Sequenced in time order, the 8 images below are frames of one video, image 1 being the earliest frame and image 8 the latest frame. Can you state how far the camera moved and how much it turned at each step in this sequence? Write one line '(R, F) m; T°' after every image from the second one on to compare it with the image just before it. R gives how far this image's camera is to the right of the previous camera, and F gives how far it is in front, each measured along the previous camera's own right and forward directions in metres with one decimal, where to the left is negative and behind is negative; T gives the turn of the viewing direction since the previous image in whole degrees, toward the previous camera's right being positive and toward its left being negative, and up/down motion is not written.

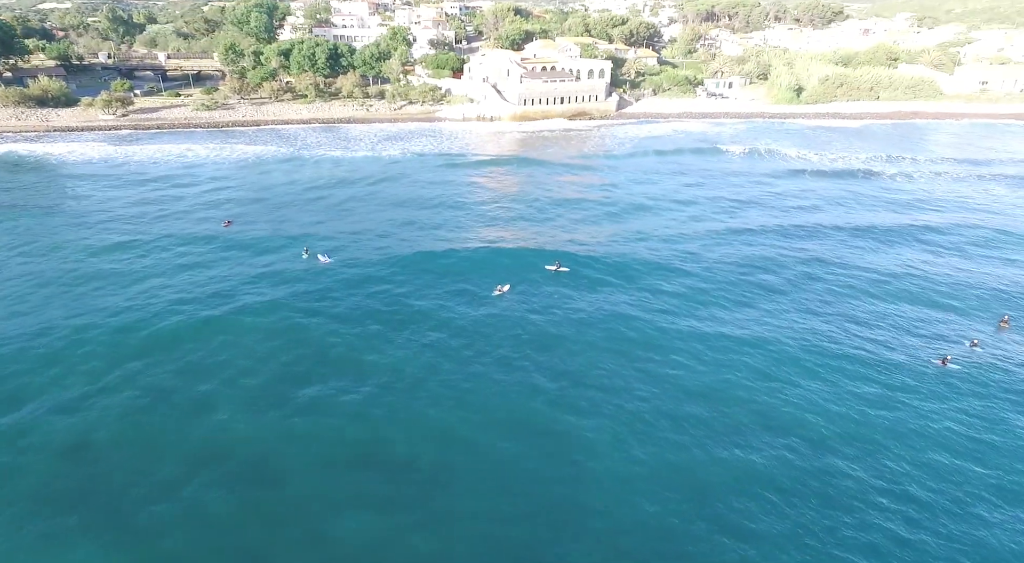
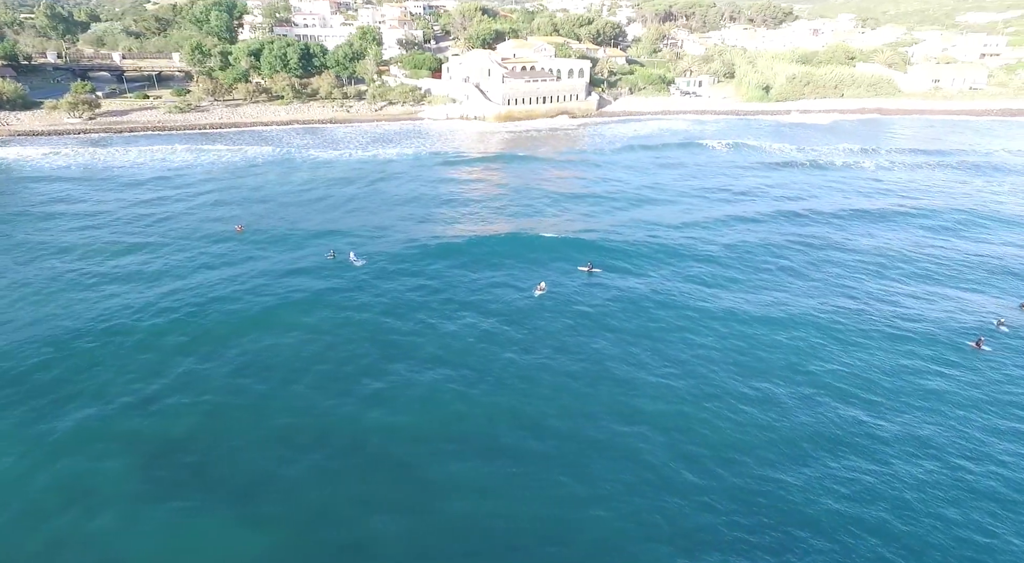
(-4.7, -1.7) m; +5°
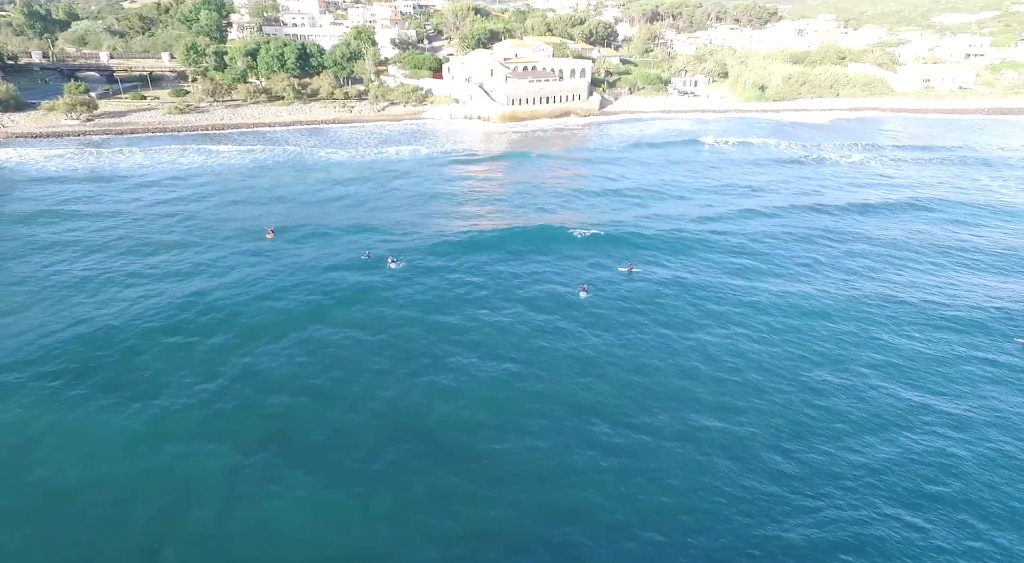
(-3.5, -1.2) m; +2°
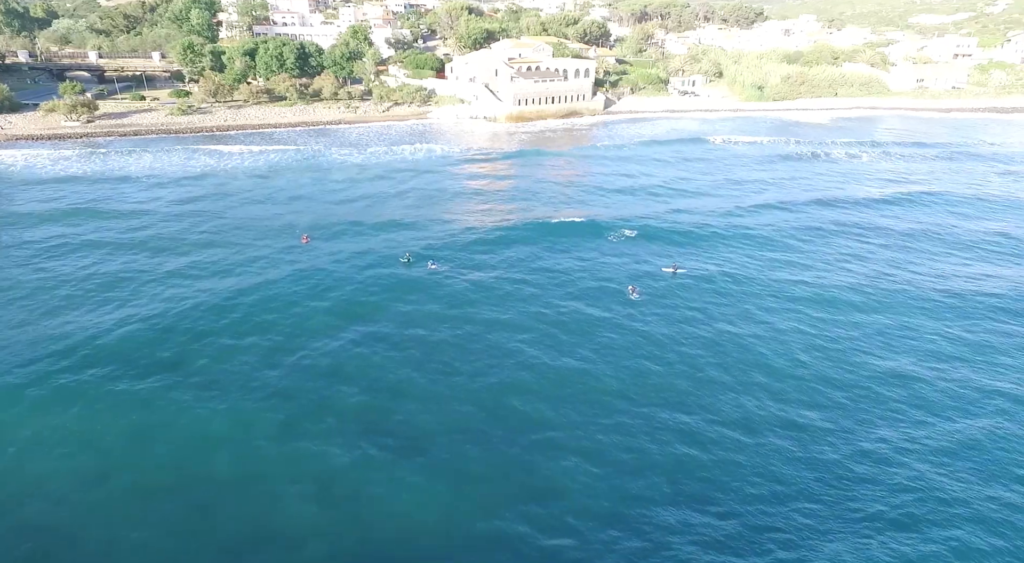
(-3.8, -1.1) m; +2°
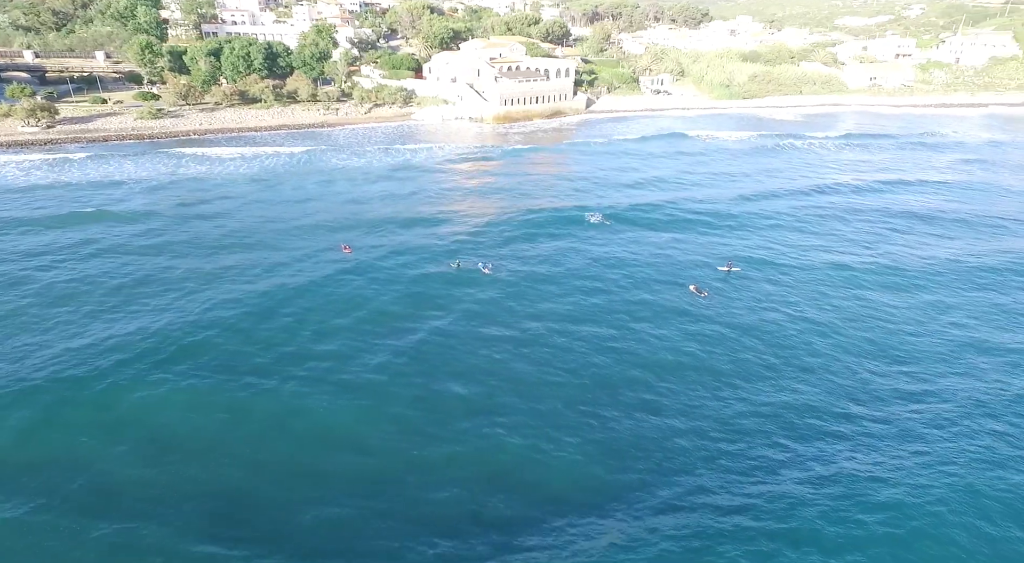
(-7.8, -1.4) m; +7°
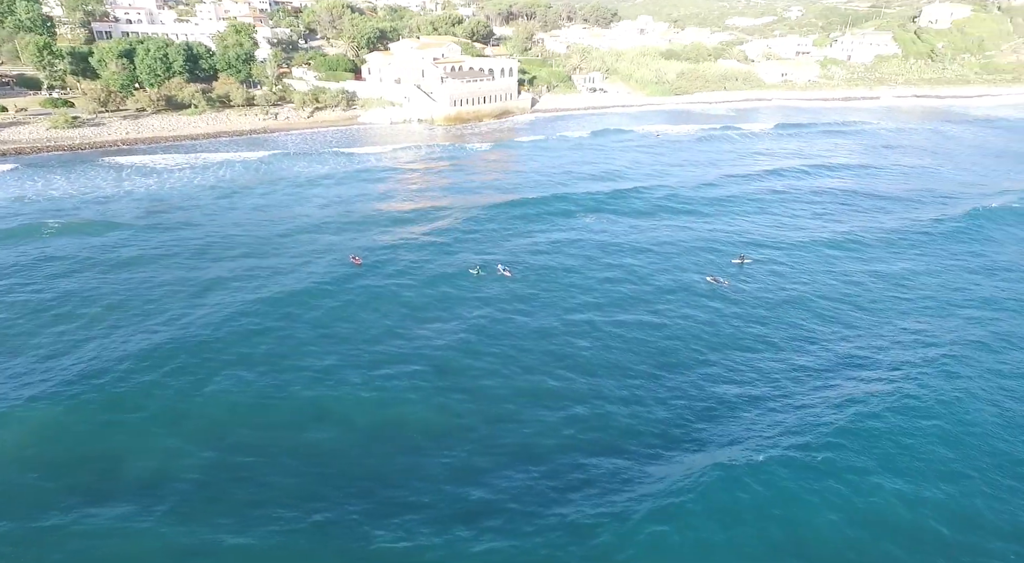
(-8.5, -1.0) m; +10°
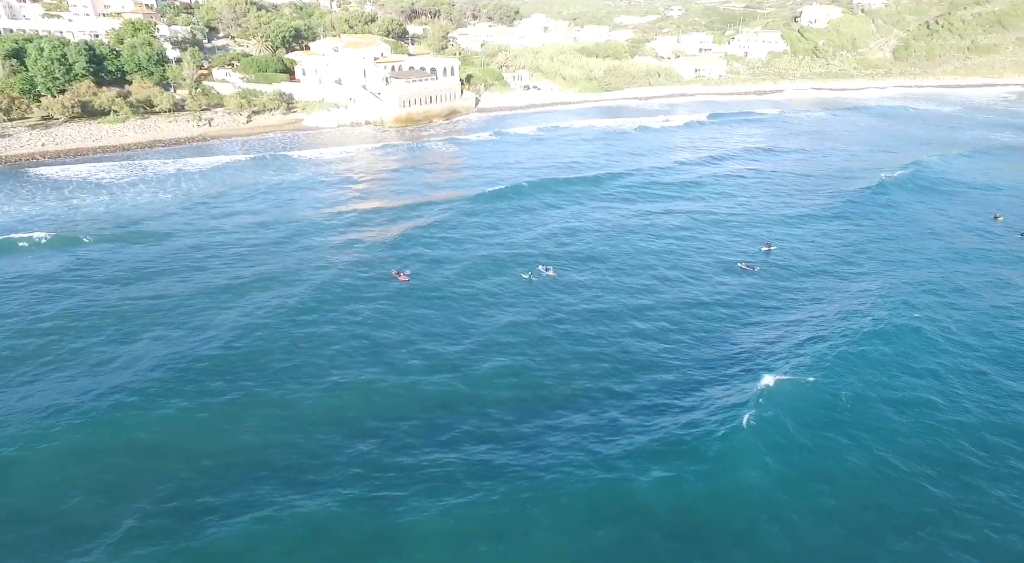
(-11.3, -0.1) m; +12°
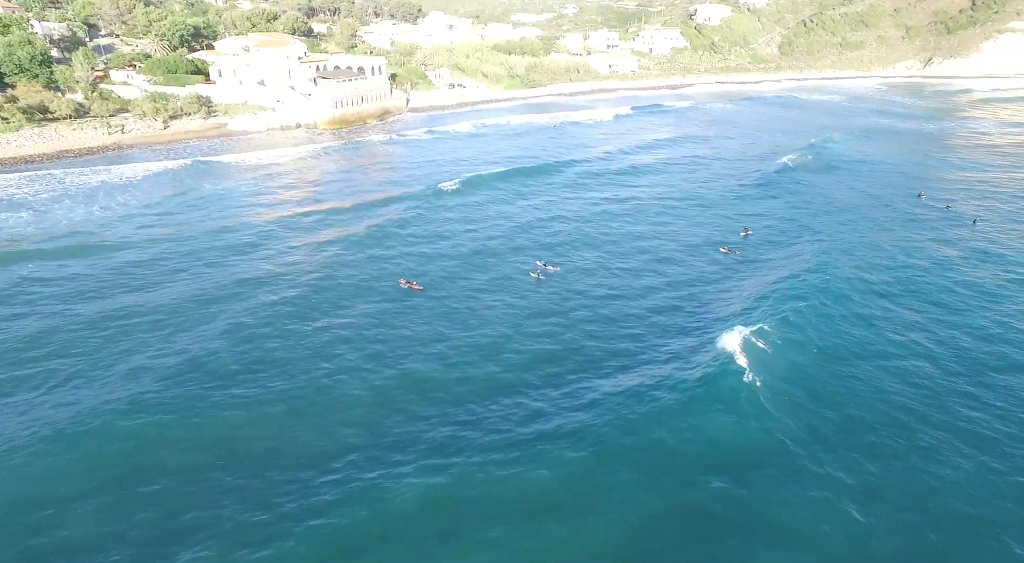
(-7.6, +0.5) m; +10°
